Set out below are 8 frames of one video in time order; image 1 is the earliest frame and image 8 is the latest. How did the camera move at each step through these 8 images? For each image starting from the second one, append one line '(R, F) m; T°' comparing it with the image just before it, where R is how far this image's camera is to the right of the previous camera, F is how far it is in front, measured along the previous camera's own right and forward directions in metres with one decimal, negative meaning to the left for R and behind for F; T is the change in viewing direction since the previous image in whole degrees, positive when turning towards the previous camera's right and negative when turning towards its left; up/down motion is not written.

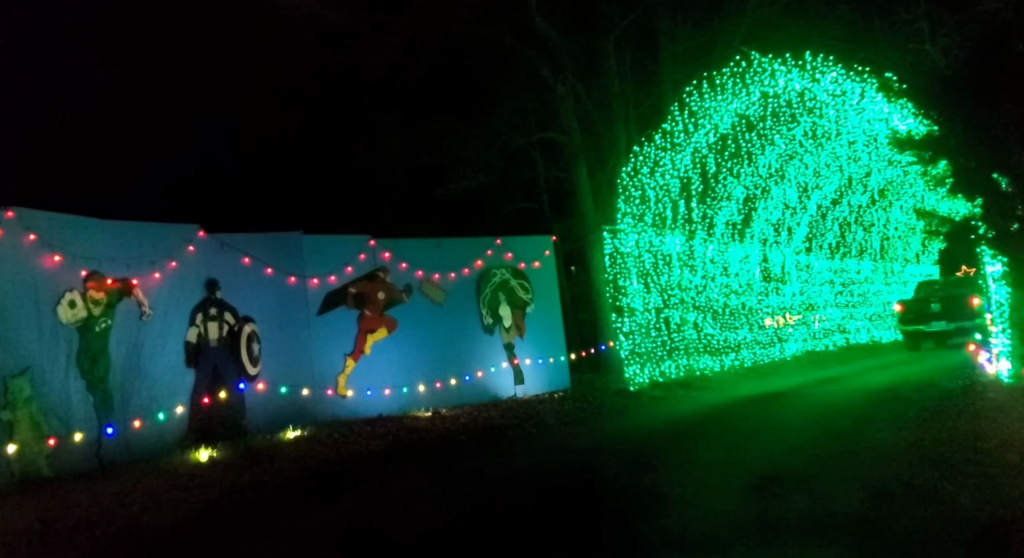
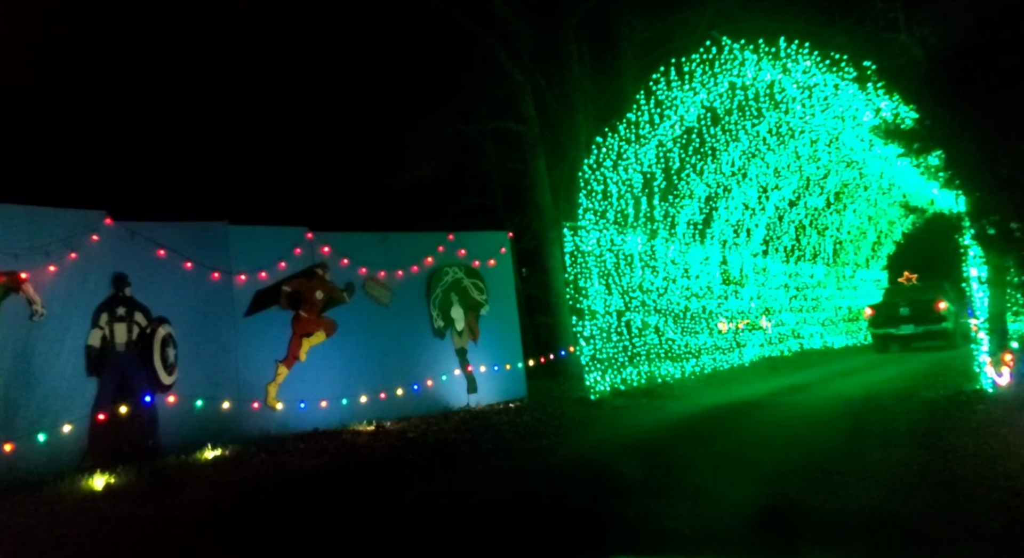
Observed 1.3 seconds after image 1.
(-0.1, +1.1) m; +4°
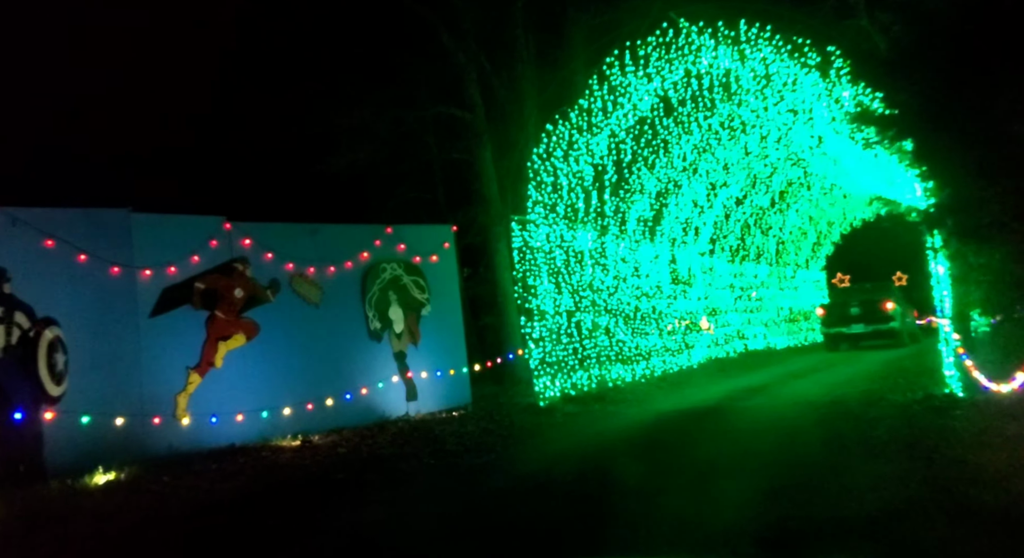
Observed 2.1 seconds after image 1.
(-0.1, +1.0) m; +5°
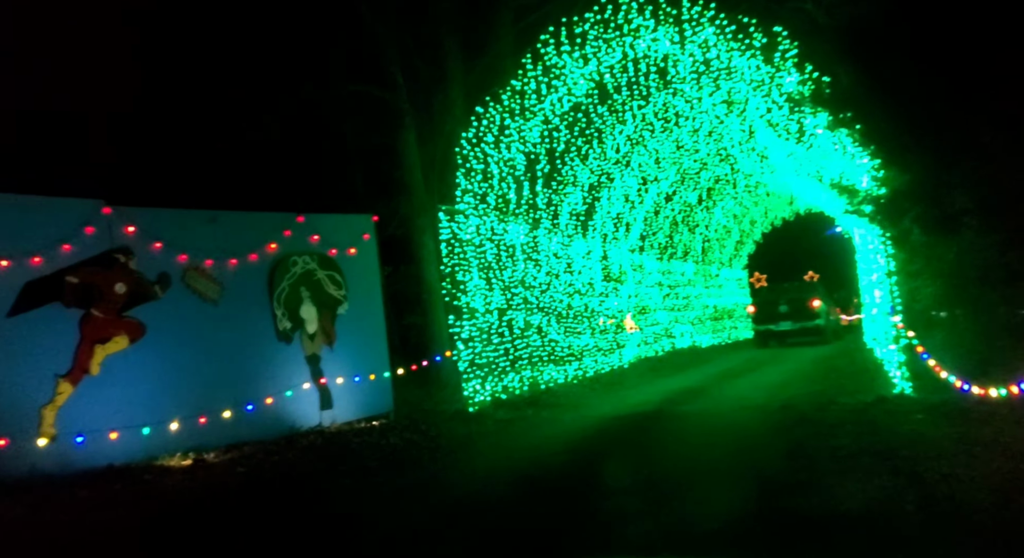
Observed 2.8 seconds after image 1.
(-0.1, +0.9) m; +6°
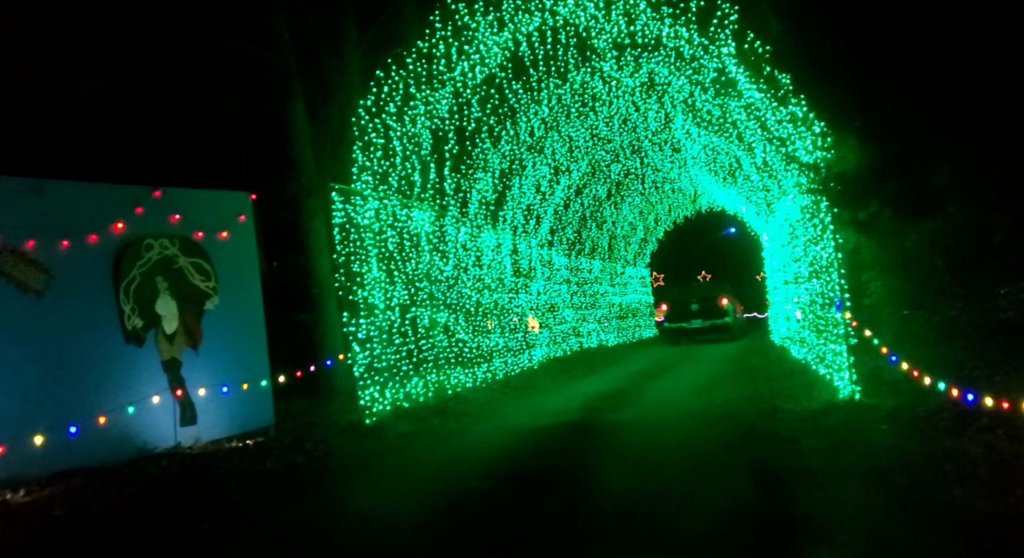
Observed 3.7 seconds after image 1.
(-0.1, +1.4) m; +8°
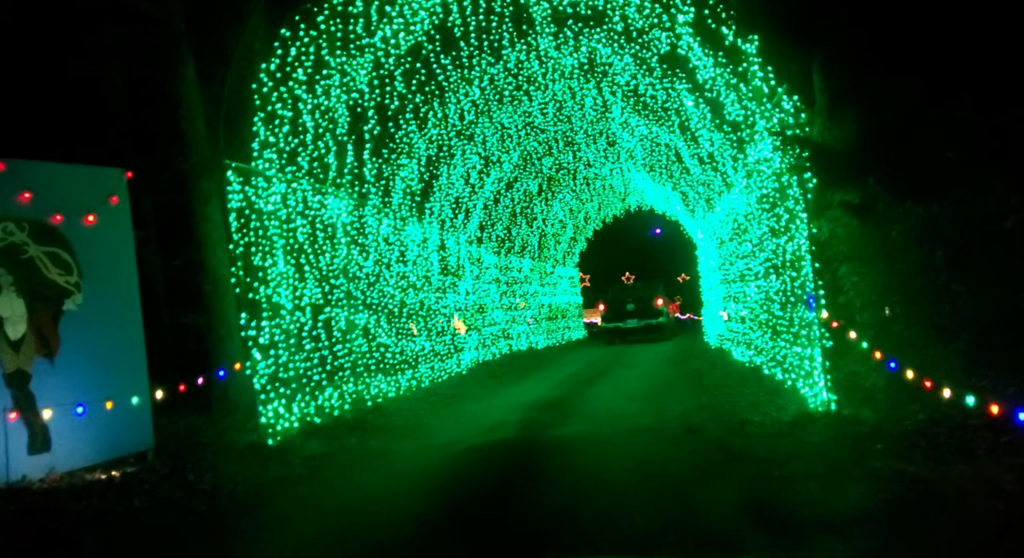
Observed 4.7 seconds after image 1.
(-0.1, +1.2) m; +6°
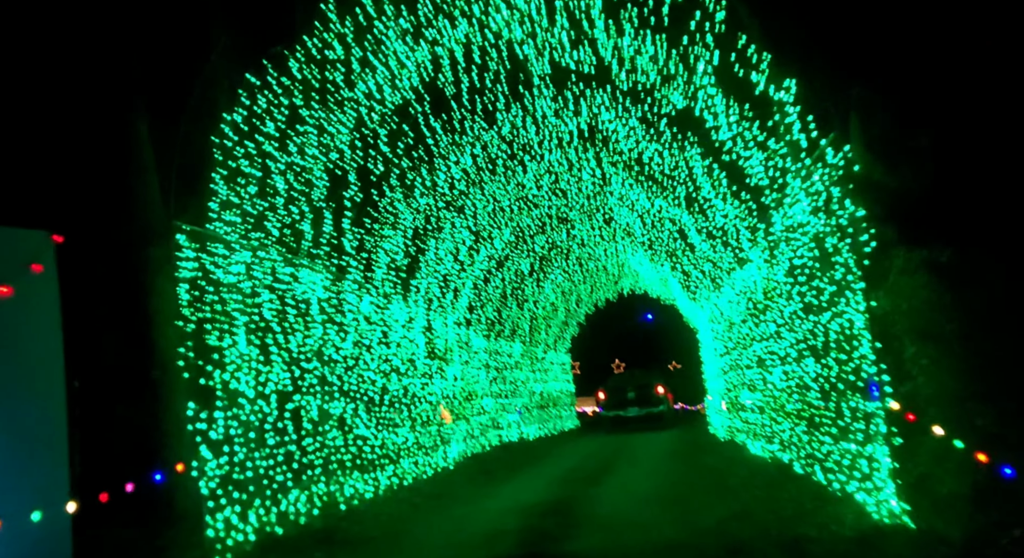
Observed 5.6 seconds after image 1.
(-0.1, +1.2) m; +1°
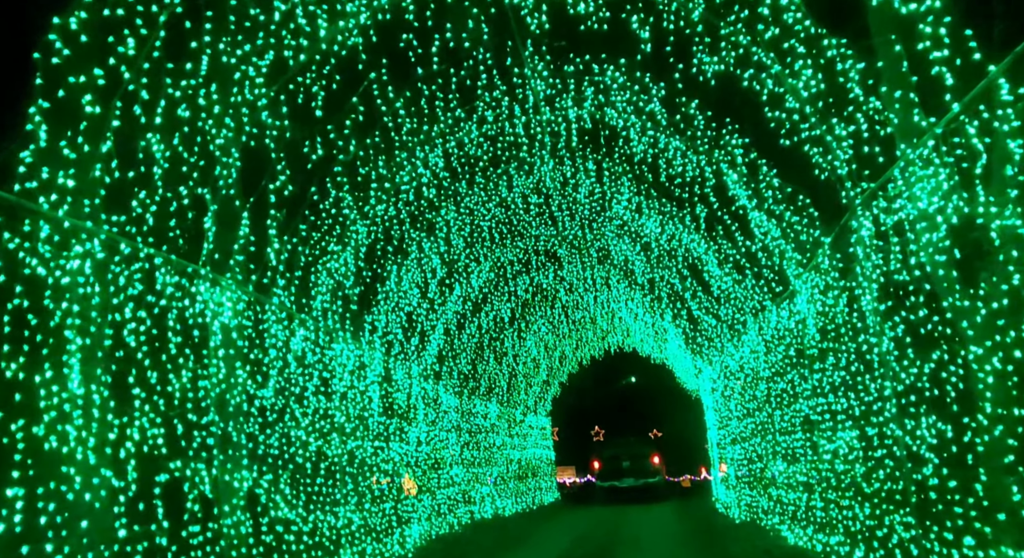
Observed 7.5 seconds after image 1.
(0.0, +2.5) m; +2°
